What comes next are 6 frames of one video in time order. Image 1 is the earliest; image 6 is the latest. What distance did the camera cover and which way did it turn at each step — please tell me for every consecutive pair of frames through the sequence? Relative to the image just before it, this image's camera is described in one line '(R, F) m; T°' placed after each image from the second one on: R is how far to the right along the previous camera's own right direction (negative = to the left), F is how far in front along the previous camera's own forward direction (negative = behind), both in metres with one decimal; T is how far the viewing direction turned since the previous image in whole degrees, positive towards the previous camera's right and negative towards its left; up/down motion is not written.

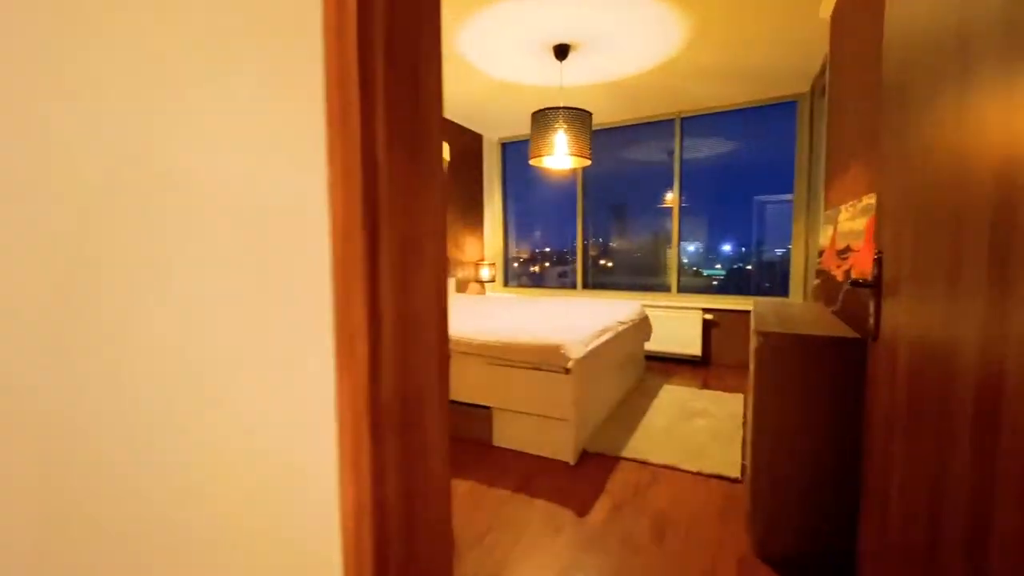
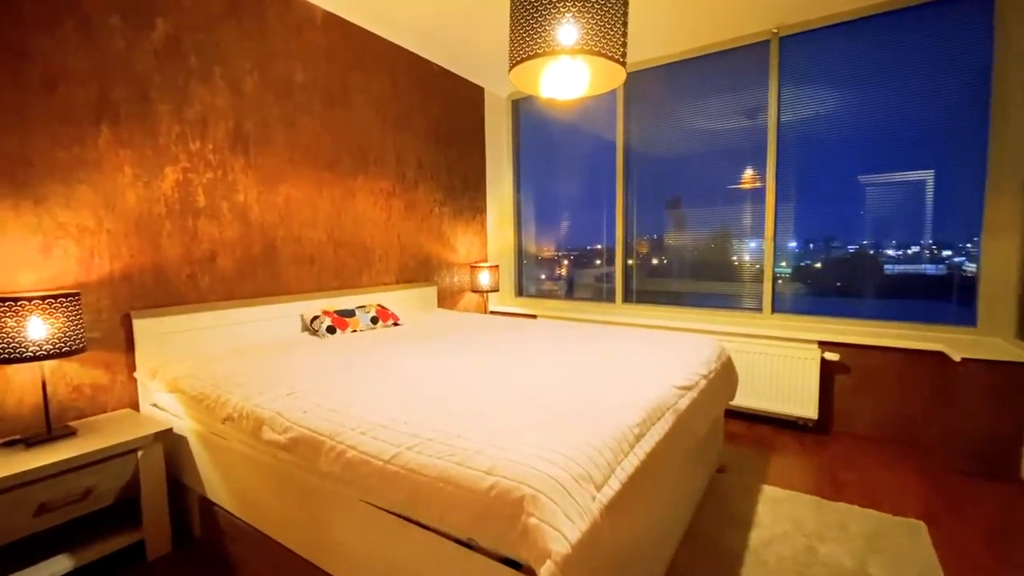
(+0.4, +1.7) m; -6°
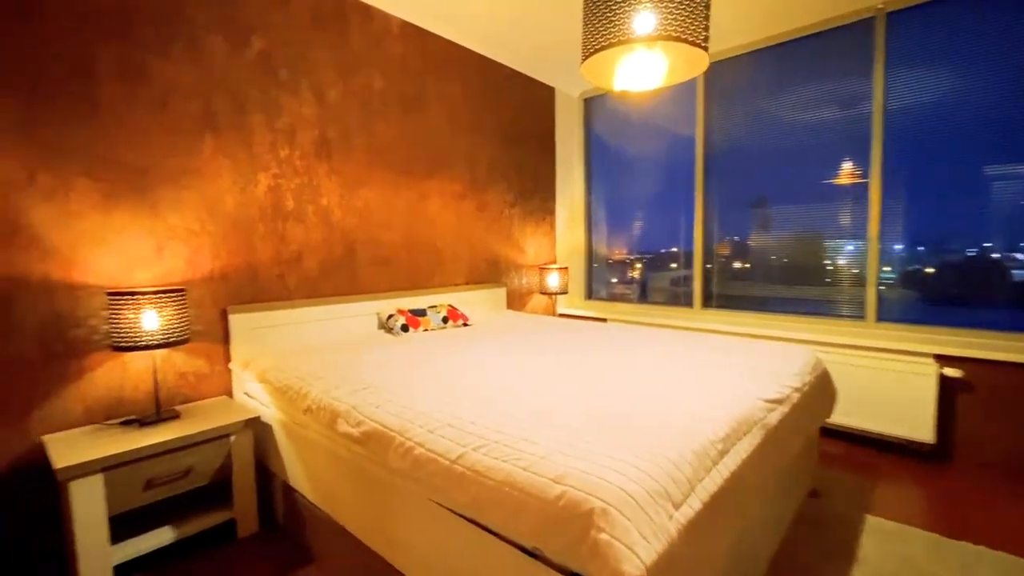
(0.0, 0.0) m; -8°
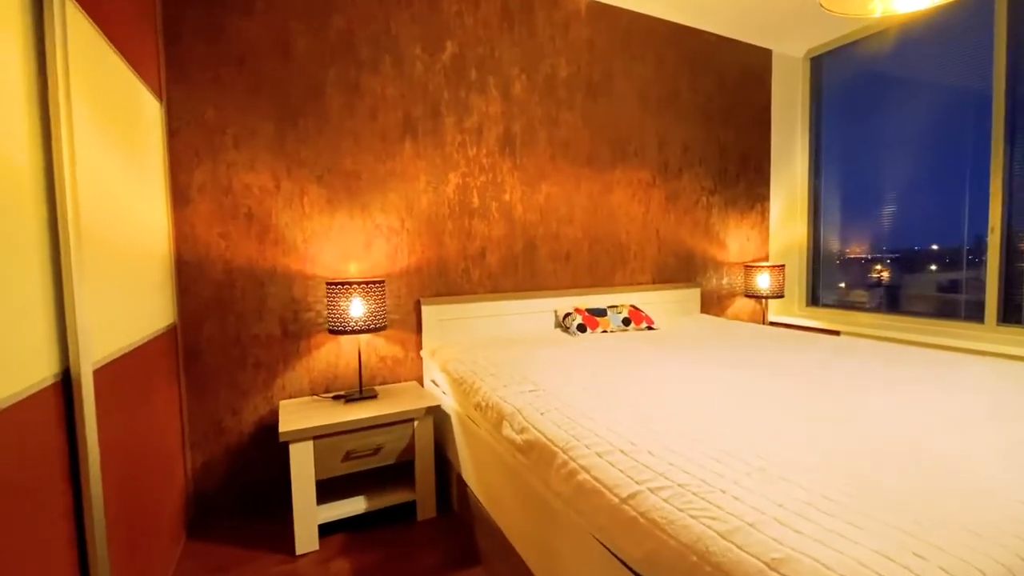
(0.0, +0.2) m; -23°
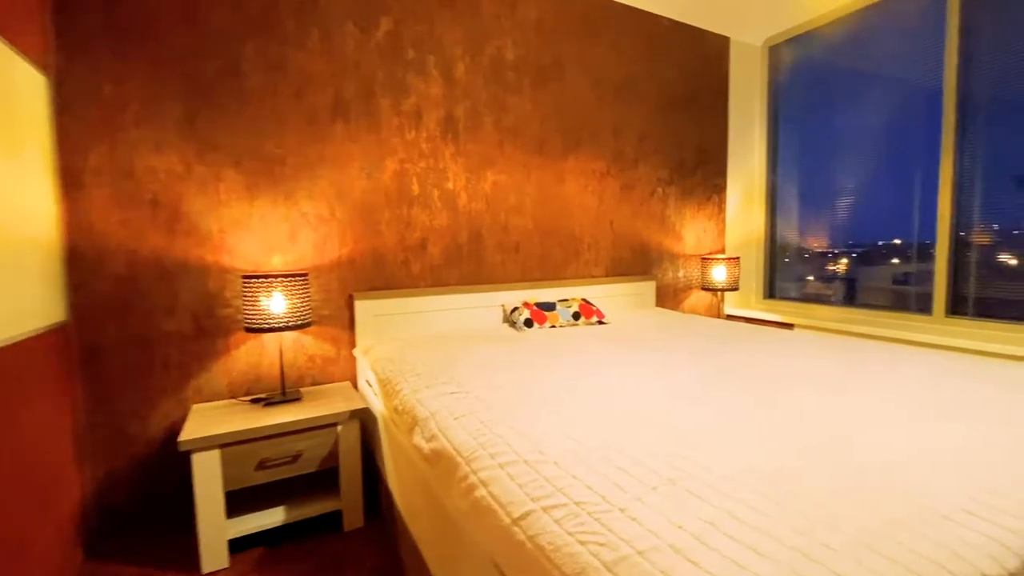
(+0.2, +0.1) m; +3°
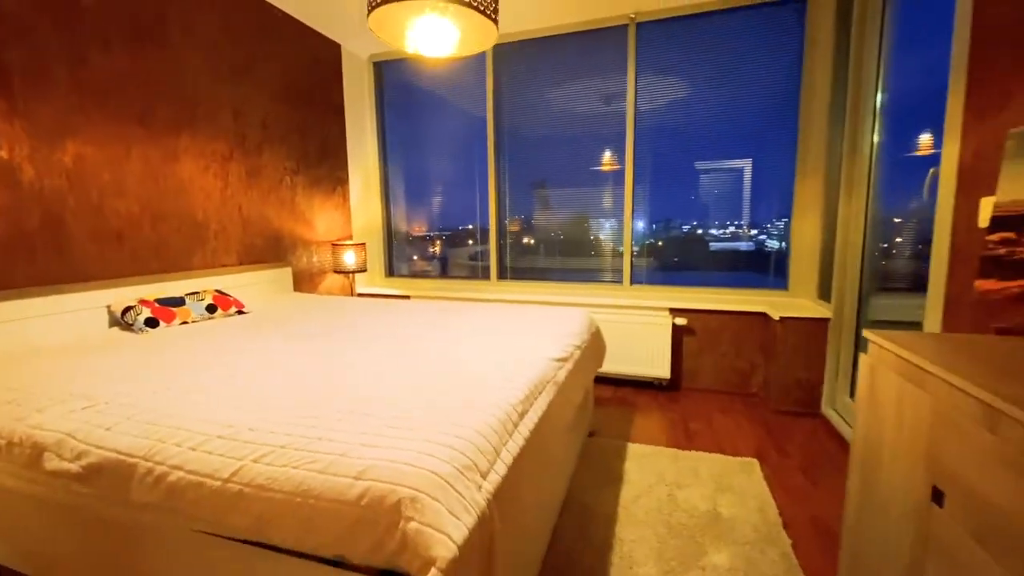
(-0.2, -0.3) m; +44°
